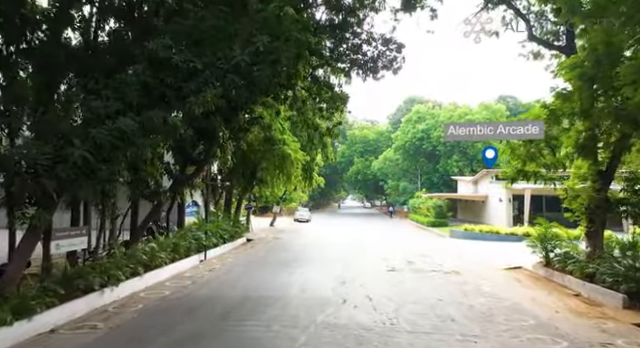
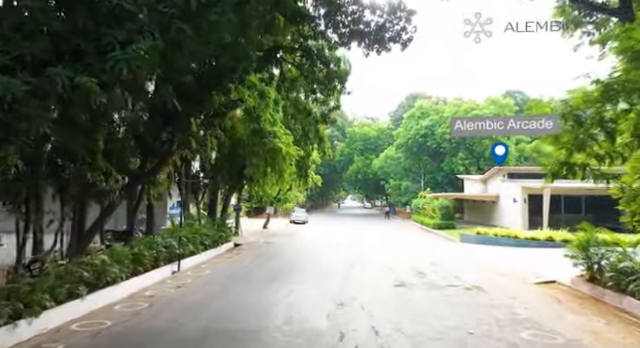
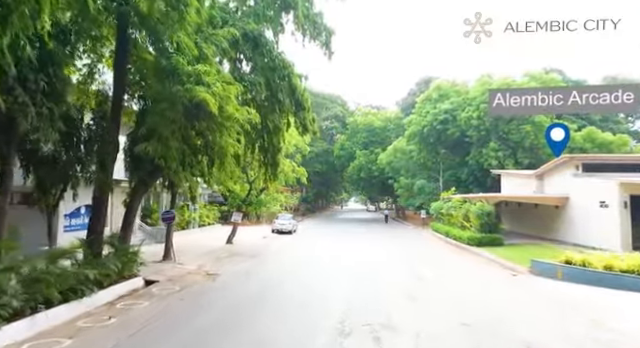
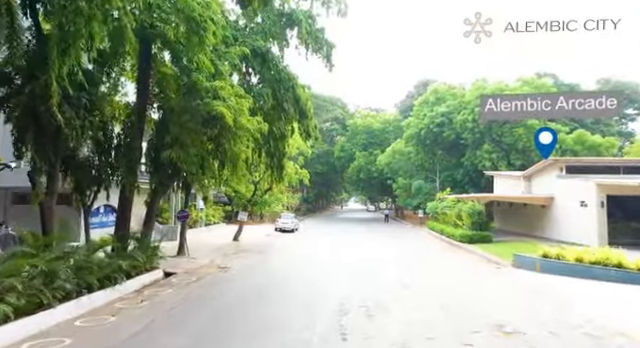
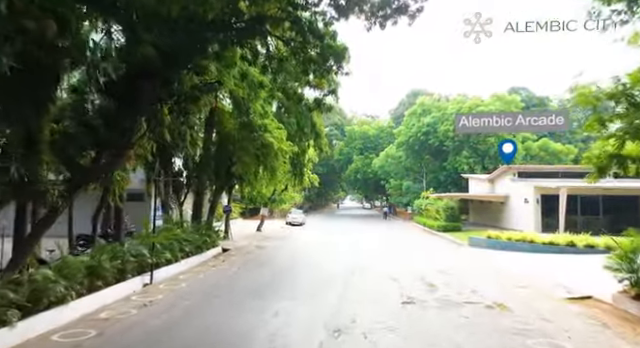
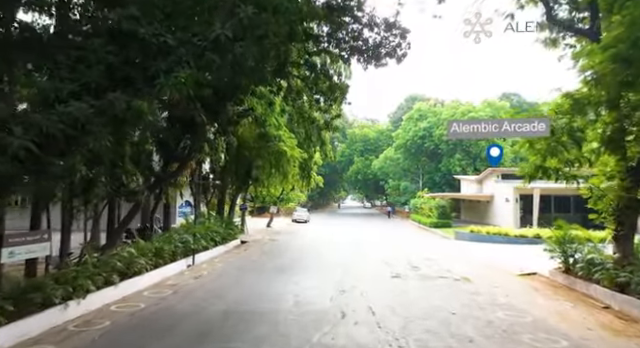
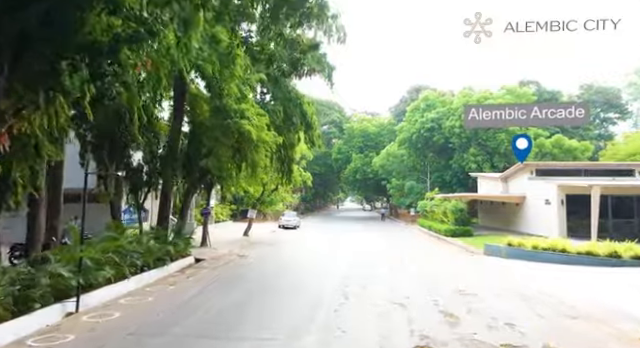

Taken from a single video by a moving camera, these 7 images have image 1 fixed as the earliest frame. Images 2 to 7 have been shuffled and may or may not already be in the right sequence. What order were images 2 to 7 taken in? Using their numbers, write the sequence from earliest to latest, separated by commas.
6, 2, 5, 7, 4, 3
